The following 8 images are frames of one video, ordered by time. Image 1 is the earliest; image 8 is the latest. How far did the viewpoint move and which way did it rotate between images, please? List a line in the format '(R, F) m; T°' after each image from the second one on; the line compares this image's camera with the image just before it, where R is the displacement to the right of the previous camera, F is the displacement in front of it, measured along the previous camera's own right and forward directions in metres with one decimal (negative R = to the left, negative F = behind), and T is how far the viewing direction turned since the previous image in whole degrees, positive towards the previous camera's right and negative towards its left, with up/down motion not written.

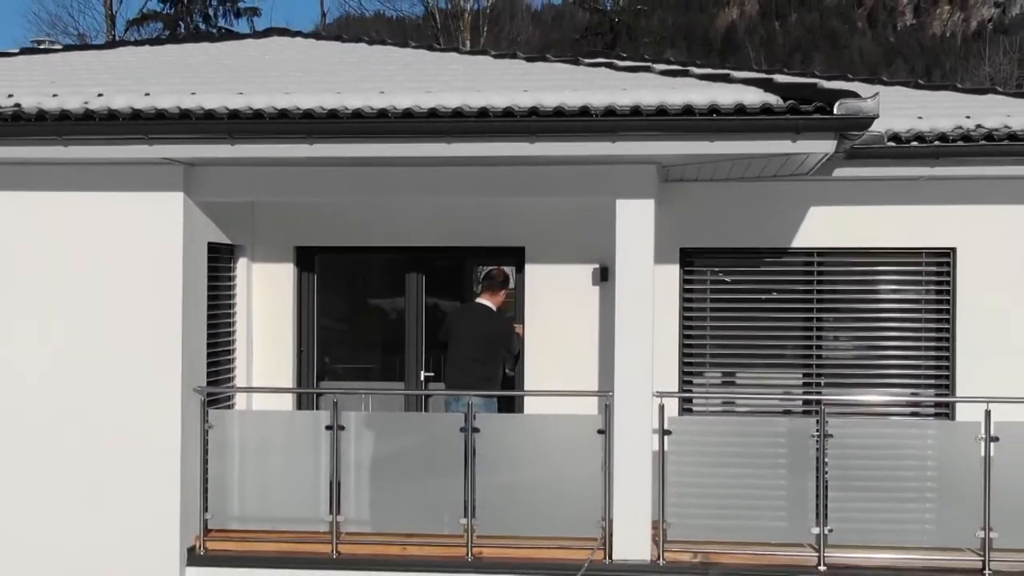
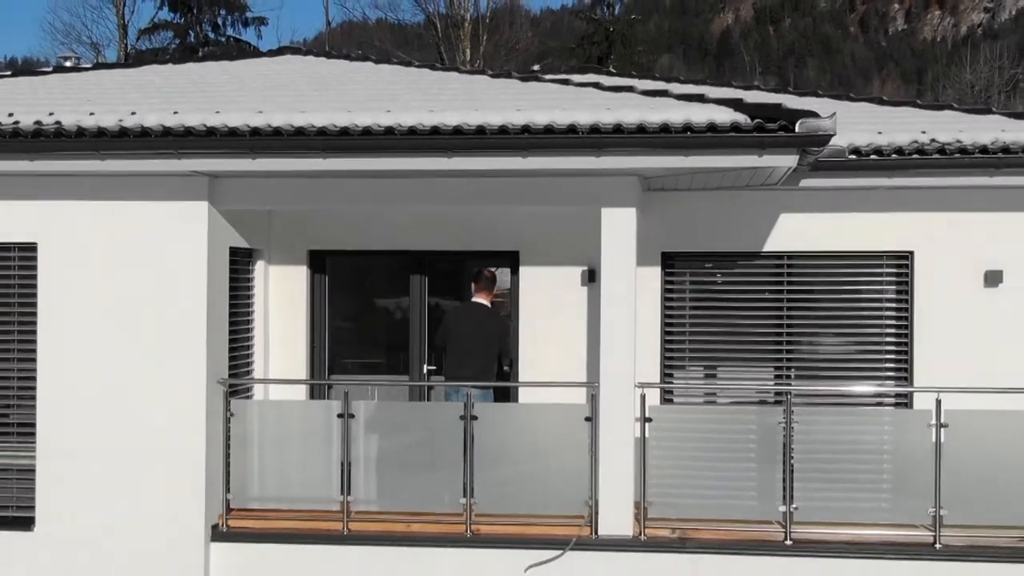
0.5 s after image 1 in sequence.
(0.0, -0.5) m; 0°
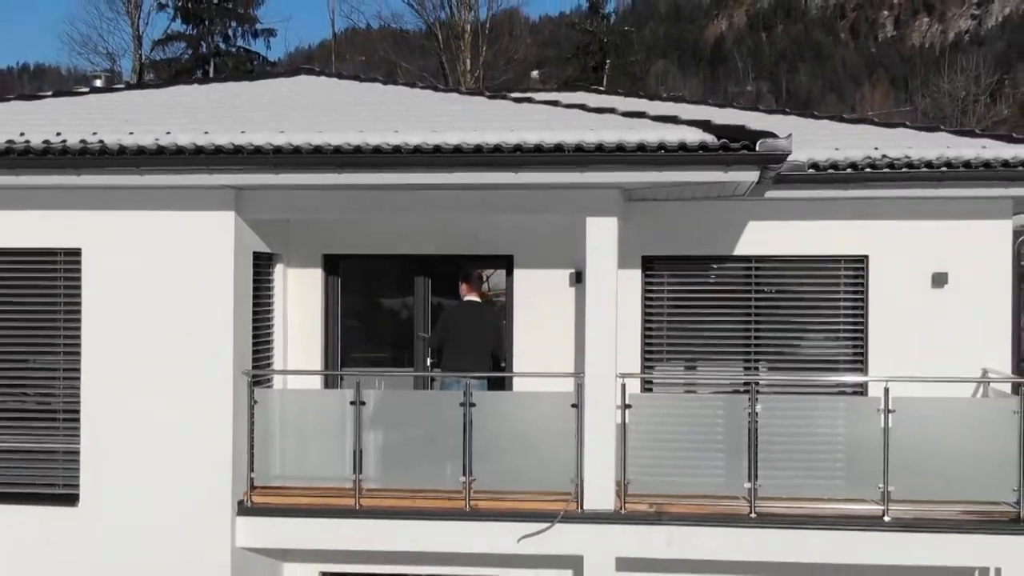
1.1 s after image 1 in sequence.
(0.0, -0.7) m; 0°
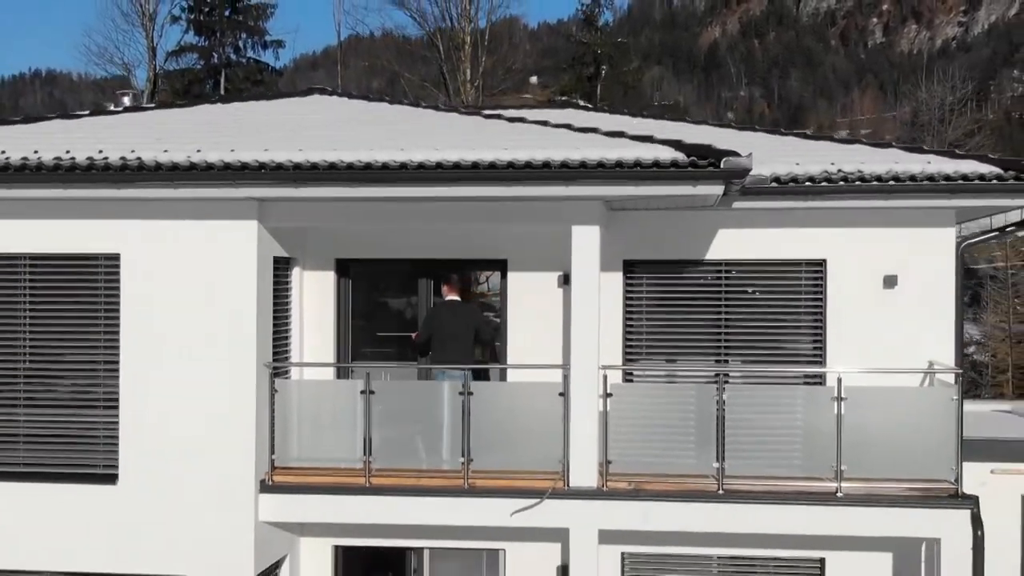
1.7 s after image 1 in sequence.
(0.0, -0.7) m; 0°
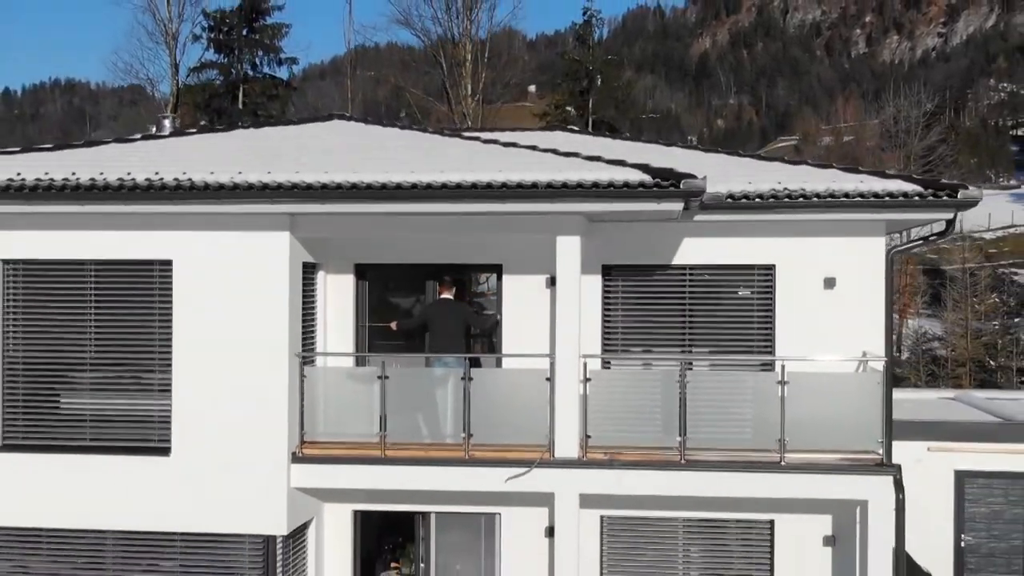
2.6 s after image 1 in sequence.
(0.0, -1.3) m; 0°
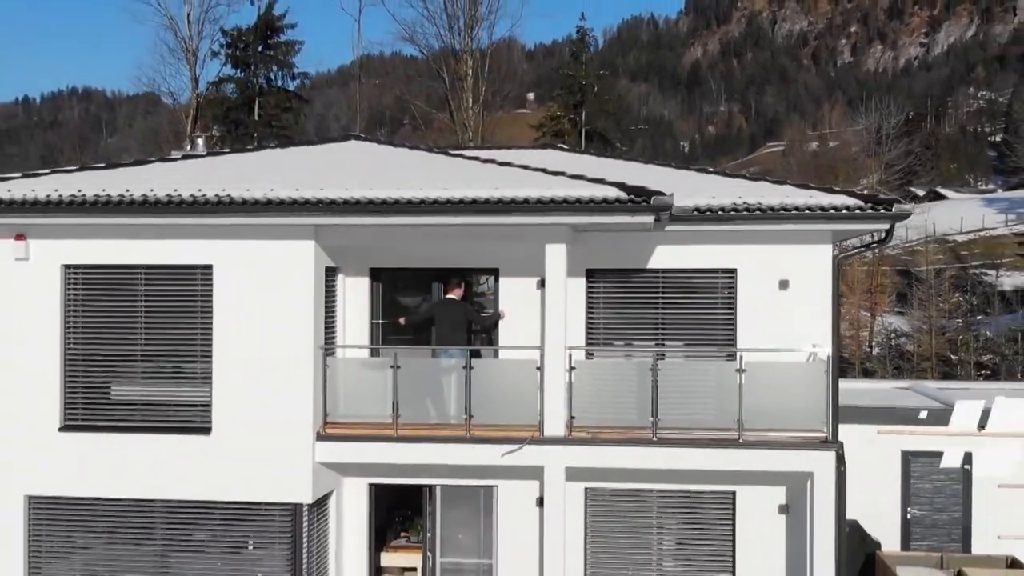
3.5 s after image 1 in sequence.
(0.0, -1.3) m; 0°
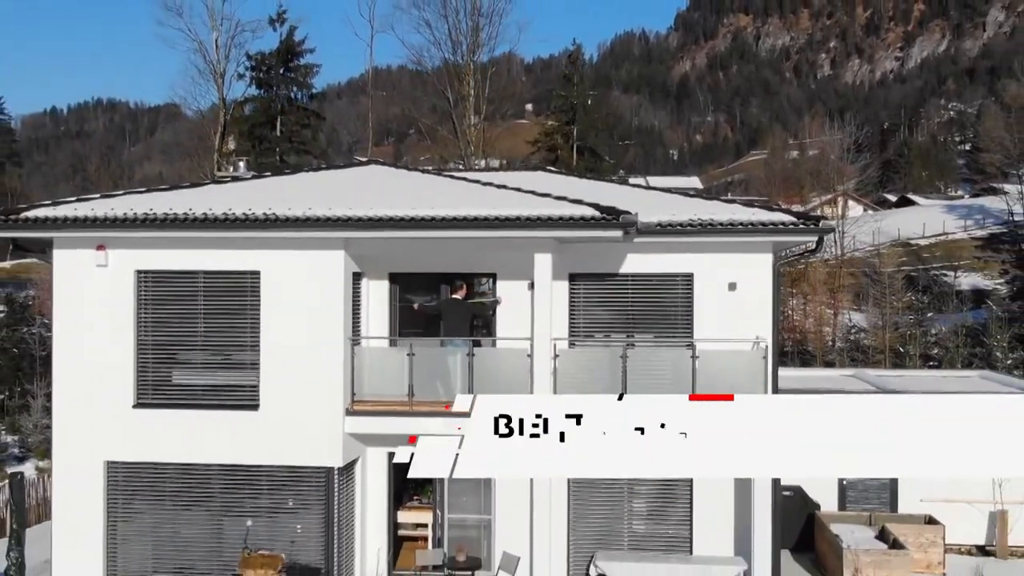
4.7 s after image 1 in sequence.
(+0.1, -2.0) m; 0°
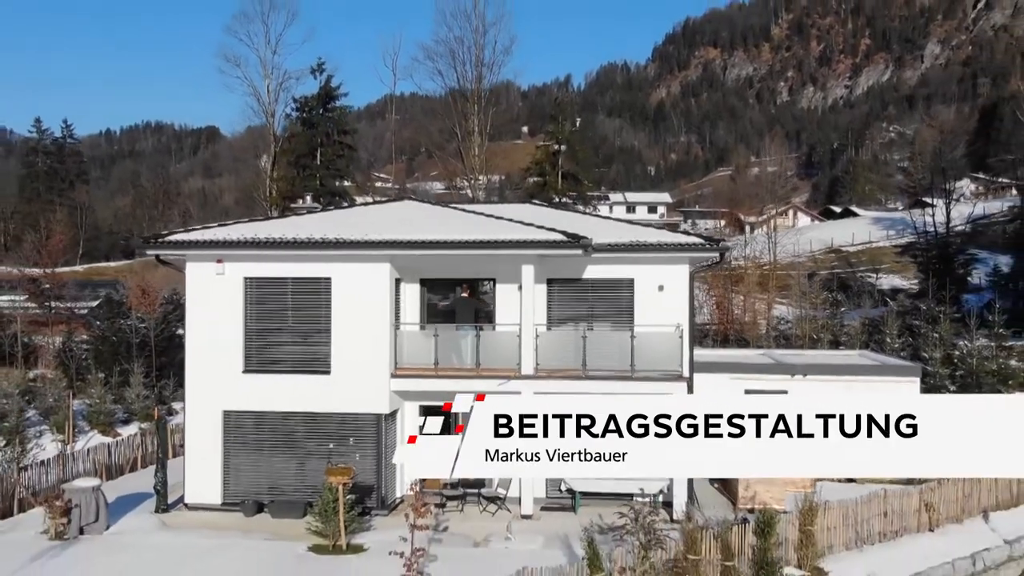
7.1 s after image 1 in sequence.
(+0.1, -5.1) m; 0°
